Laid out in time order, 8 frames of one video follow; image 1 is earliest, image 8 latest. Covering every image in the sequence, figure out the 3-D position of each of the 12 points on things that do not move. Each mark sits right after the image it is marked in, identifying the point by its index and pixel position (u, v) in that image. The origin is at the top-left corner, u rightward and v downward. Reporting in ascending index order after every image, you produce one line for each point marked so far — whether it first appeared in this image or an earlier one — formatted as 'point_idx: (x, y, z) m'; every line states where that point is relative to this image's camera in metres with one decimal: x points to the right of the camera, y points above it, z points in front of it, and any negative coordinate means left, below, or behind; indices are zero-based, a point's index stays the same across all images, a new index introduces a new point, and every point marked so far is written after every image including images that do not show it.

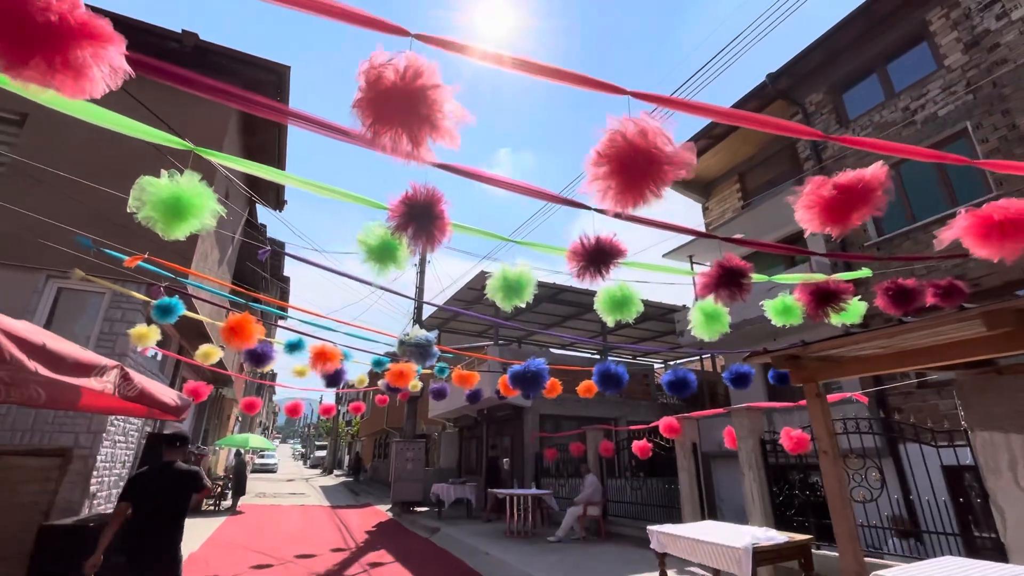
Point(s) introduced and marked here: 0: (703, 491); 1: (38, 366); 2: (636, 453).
0: (+2.9, -3.1, +7.3) m
1: (-3.1, -0.5, +3.1) m
2: (+2.2, -2.8, +8.3) m
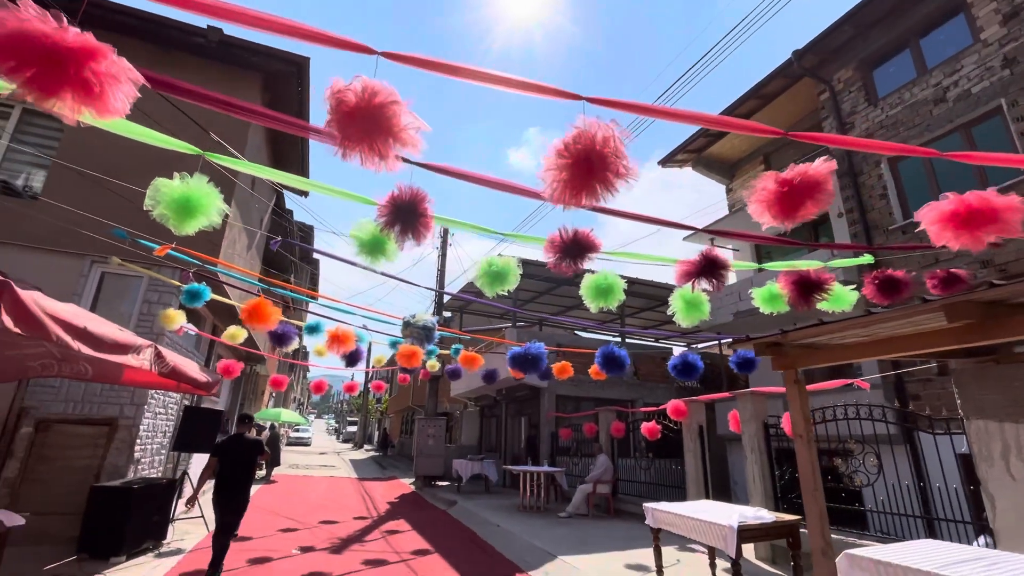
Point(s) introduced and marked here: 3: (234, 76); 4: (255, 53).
0: (+3.0, -2.9, +7.4) m
1: (-3.2, -0.4, +3.5) m
2: (+2.4, -2.6, +8.5) m
3: (-4.8, +3.6, +8.2) m
4: (-4.4, +4.0, +8.1) m
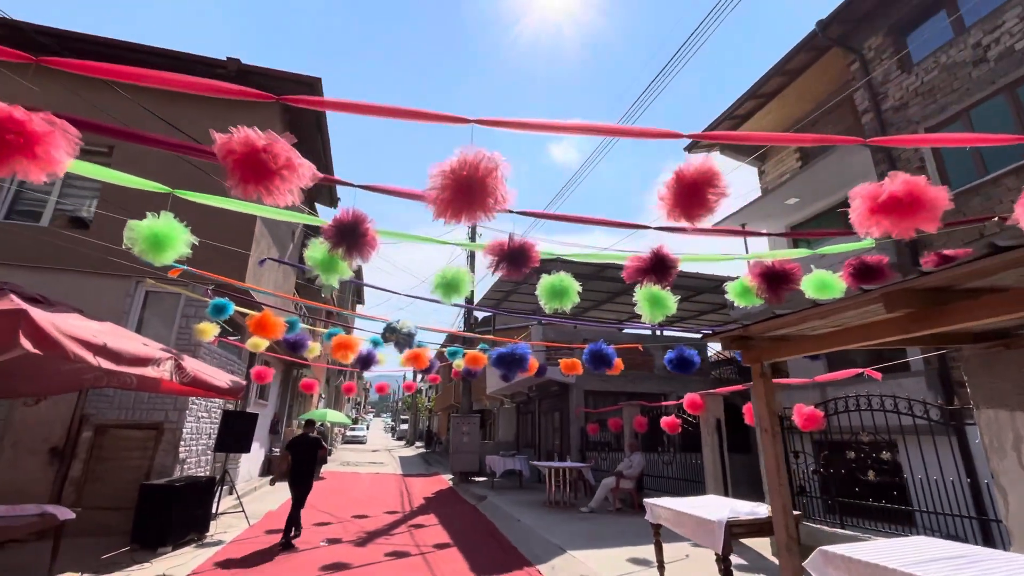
0: (+3.2, -2.7, +7.3) m
1: (-3.4, -0.6, +4.0) m
2: (+2.7, -2.4, +8.4) m
3: (-4.7, +3.4, +8.8) m
4: (-4.4, +3.8, +8.6) m
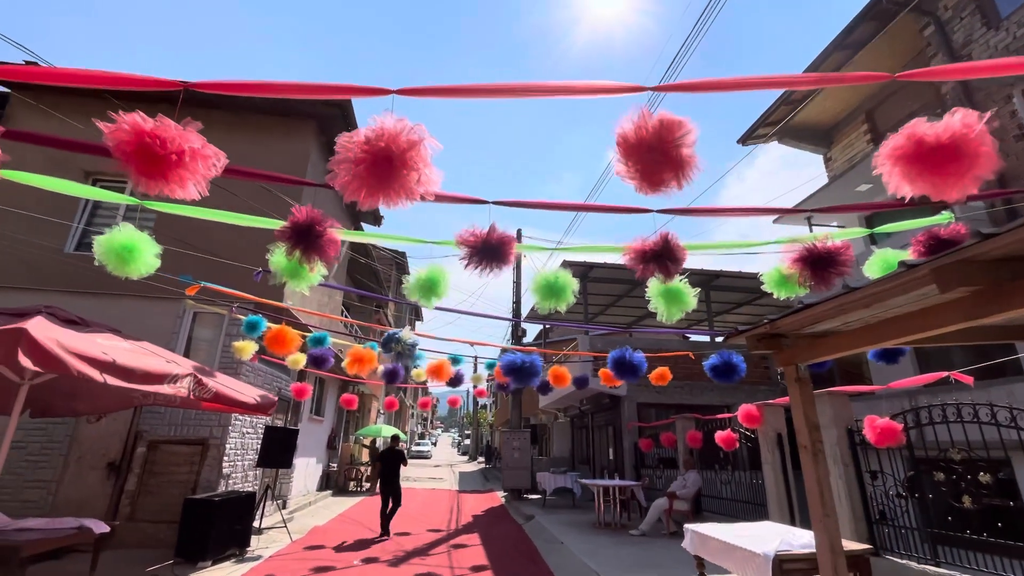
0: (+3.7, -2.7, +6.4) m
1: (-3.4, -0.8, +4.1) m
2: (+3.3, -2.5, +7.6) m
3: (-4.2, +3.1, +9.1) m
4: (-3.9, +3.4, +8.9) m
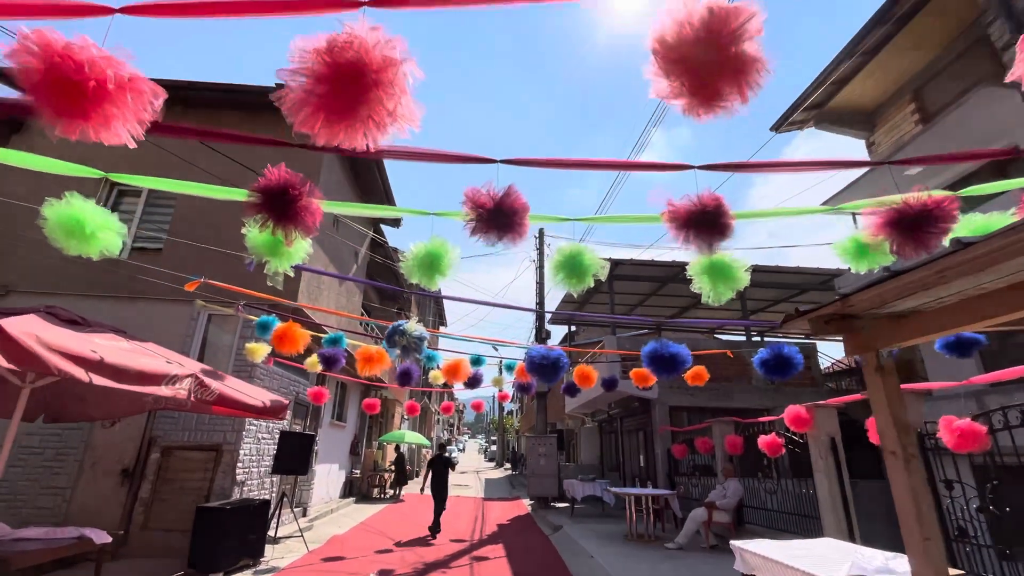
0: (+4.0, -2.5, +5.7) m
1: (-3.2, -0.7, +3.8) m
2: (+3.6, -2.3, +6.9) m
3: (-3.9, +3.0, +9.0) m
4: (-3.5, +3.4, +8.7) m
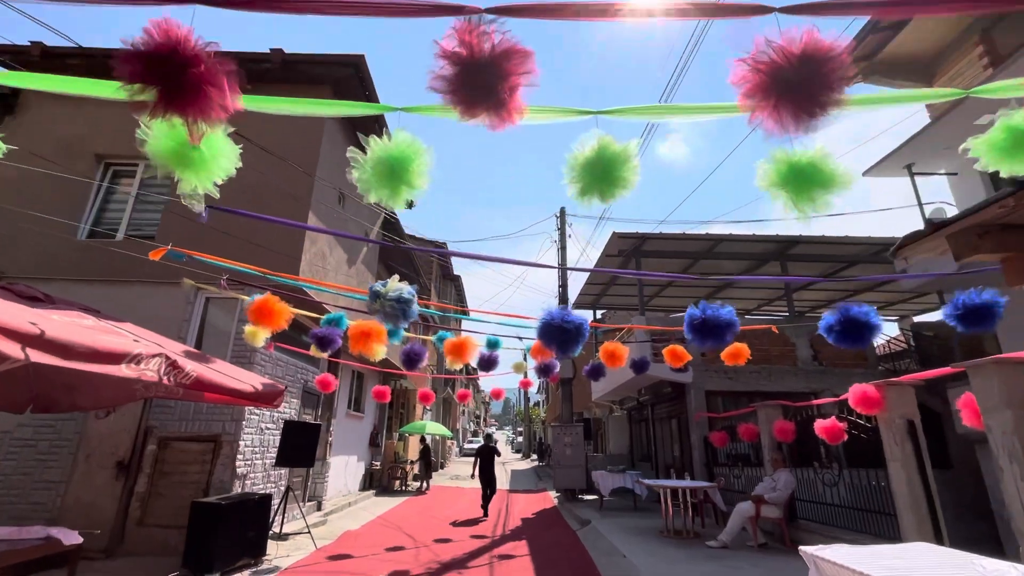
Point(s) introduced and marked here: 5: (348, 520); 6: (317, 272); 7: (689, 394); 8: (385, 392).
0: (+4.2, -2.1, +4.8) m
1: (-3.2, -0.5, +3.2) m
2: (+3.9, -1.8, +6.0) m
3: (-3.6, +3.4, +8.4) m
4: (-3.3, +3.8, +8.1) m
5: (-3.2, -4.5, +9.3) m
6: (-3.3, +0.3, +8.2) m
7: (+3.7, -2.2, +9.9) m
8: (-2.7, -2.3, +10.5) m
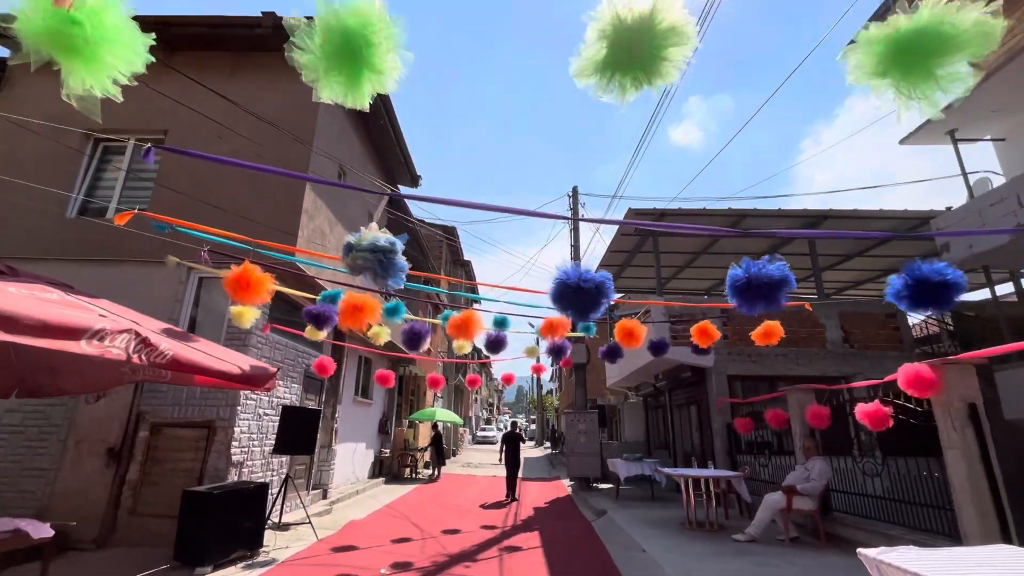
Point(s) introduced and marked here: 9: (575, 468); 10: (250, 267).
0: (+4.3, -1.7, +4.2) m
1: (-3.1, -0.2, +2.8) m
2: (+4.0, -1.5, +5.5) m
3: (-3.5, +3.7, +7.9) m
4: (-3.2, +4.1, +7.6) m
5: (-3.0, -4.2, +9.0) m
6: (-3.2, +0.6, +7.8) m
7: (+3.9, -1.8, +9.4) m
8: (-2.5, -1.9, +10.2) m
9: (+1.6, -4.4, +11.8) m
10: (-2.1, +0.2, +3.8) m
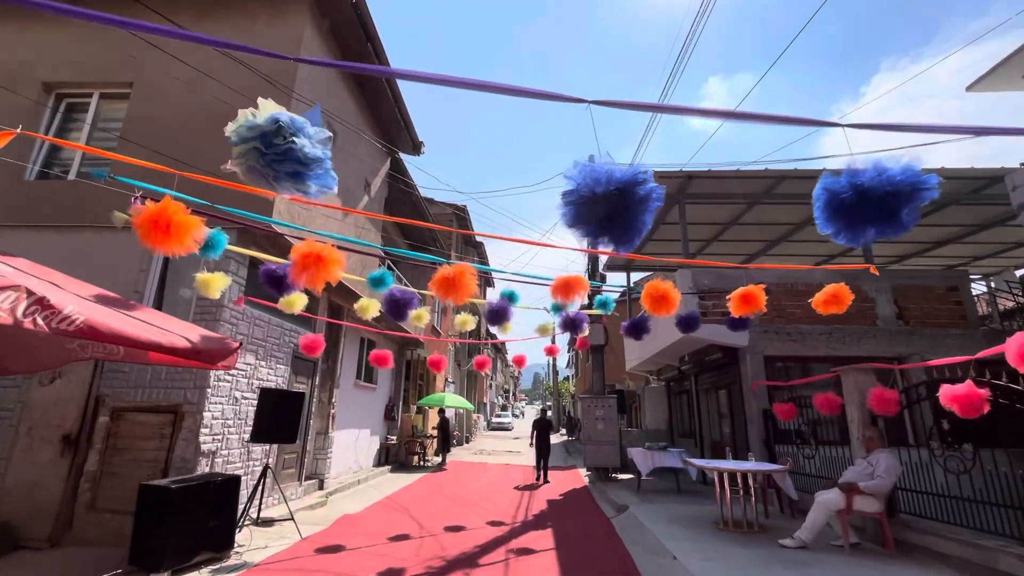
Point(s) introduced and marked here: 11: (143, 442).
0: (+4.3, -1.4, +3.2) m
1: (-3.2, +0.1, +2.0) m
2: (+4.1, -1.1, +4.5) m
3: (-3.4, +4.1, +7.0) m
4: (-3.1, +4.5, +6.7) m
5: (-2.8, -3.7, +8.3) m
6: (-3.1, +1.0, +6.9) m
7: (+4.1, -1.2, +8.4) m
8: (-2.3, -1.4, +9.4) m
9: (+1.8, -3.9, +10.9) m
10: (-2.1, +0.5, +3.0) m
11: (-4.2, -1.8, +5.5) m
